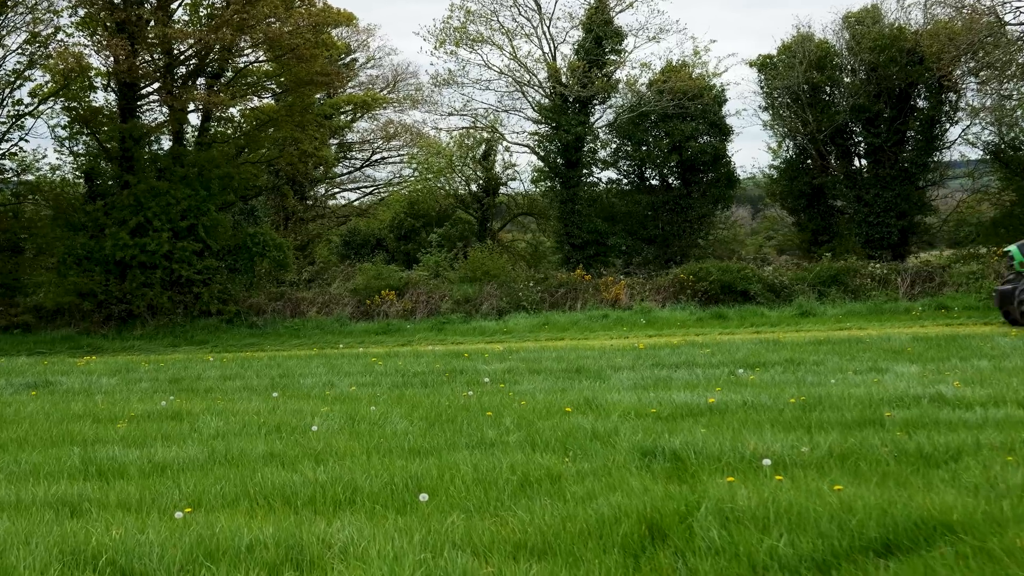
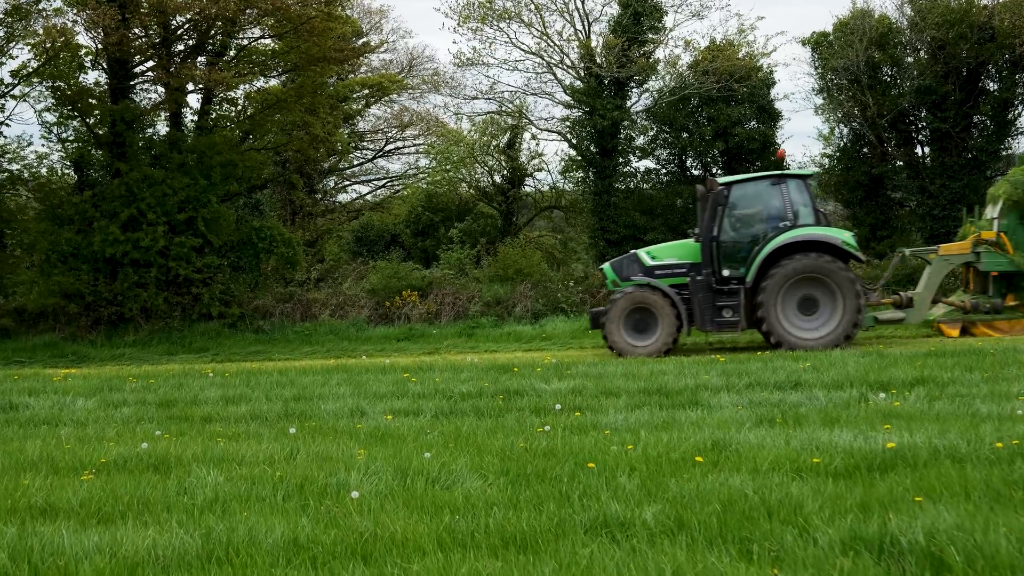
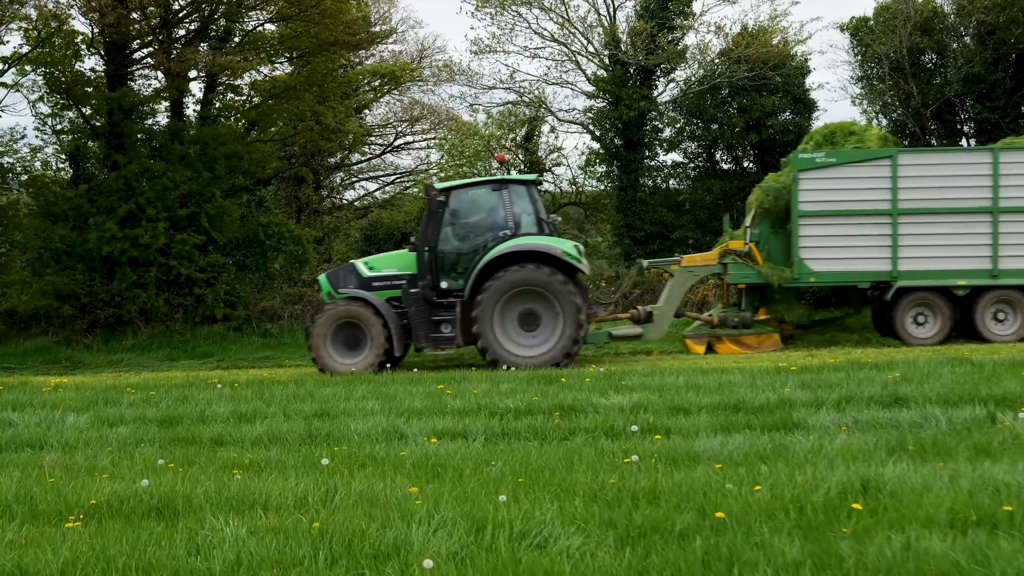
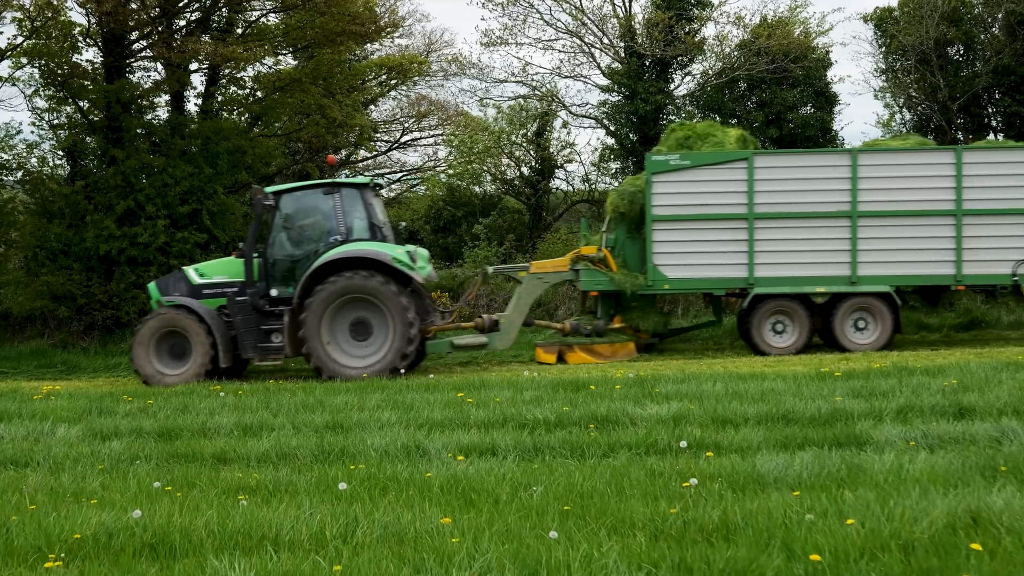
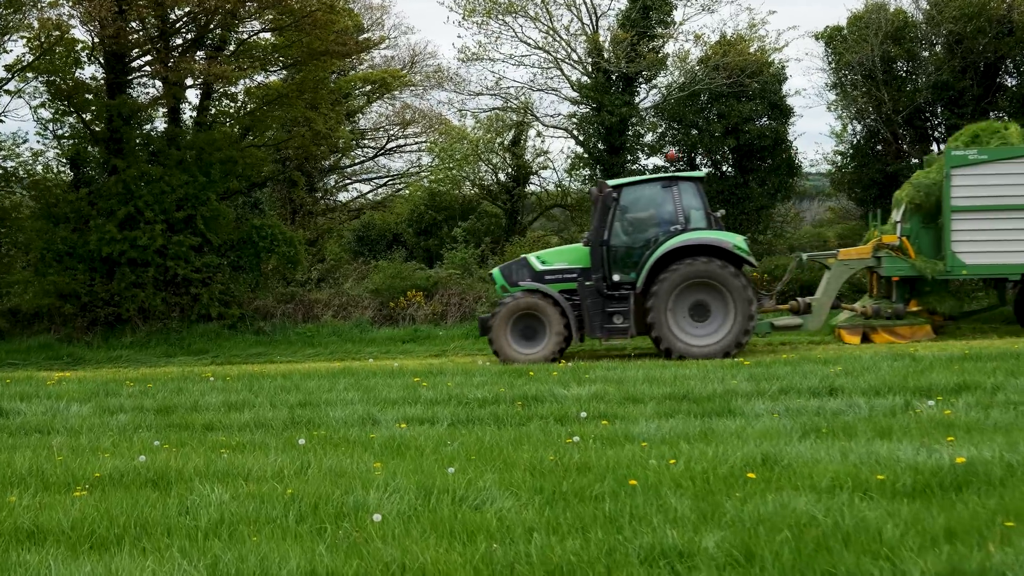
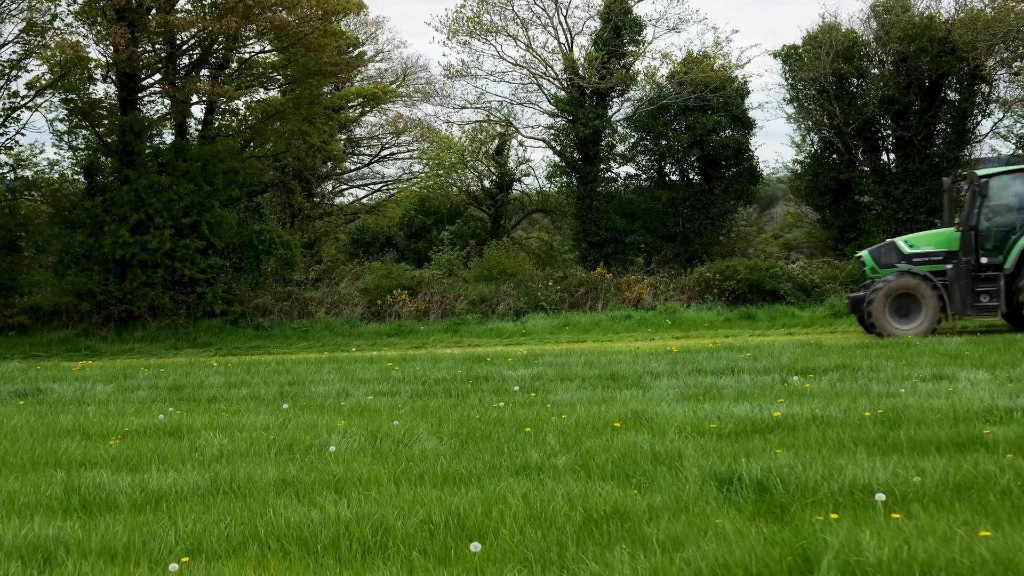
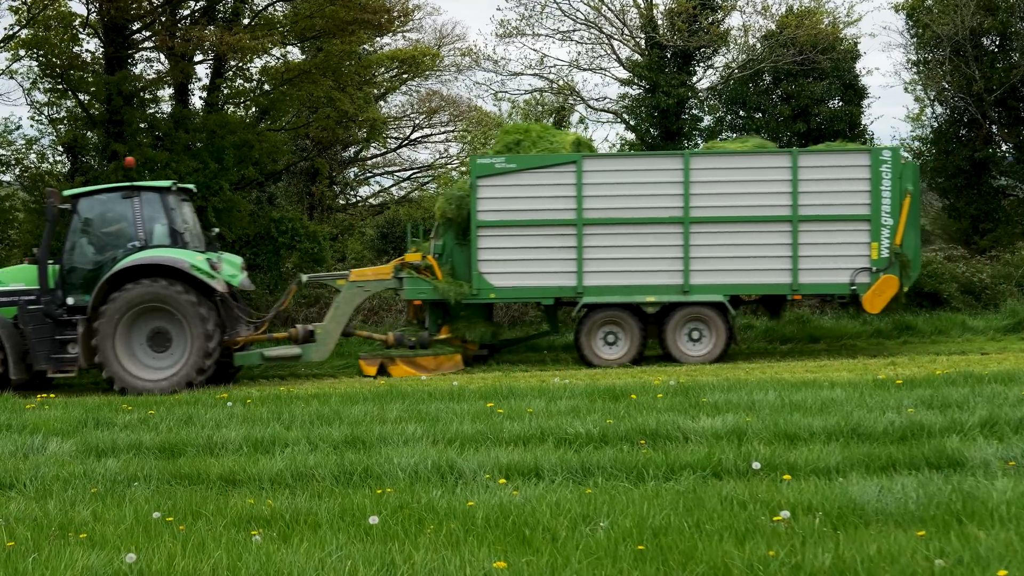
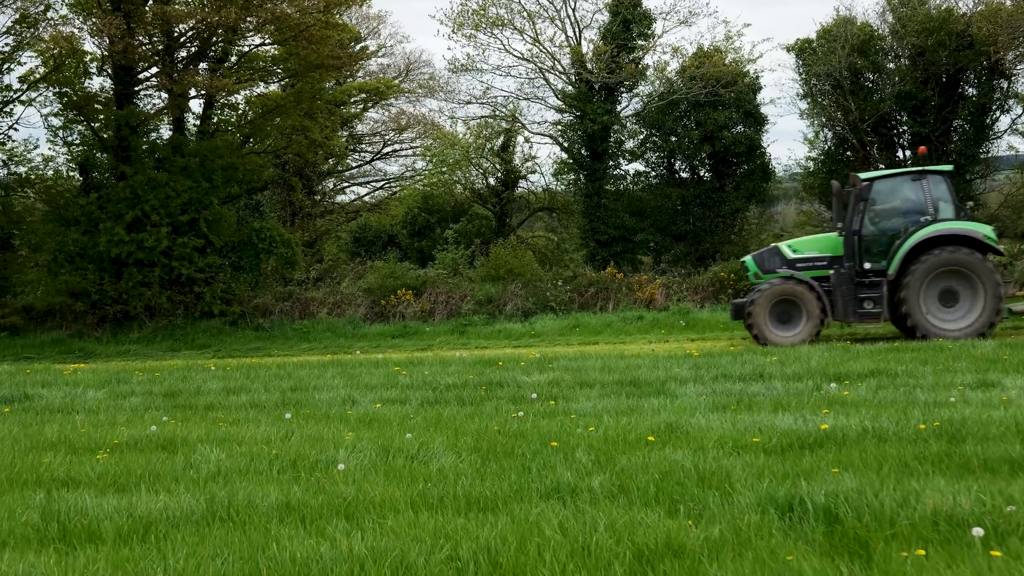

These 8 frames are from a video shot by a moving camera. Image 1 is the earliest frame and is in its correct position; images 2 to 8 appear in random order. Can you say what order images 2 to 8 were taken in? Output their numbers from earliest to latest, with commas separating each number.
6, 8, 2, 5, 3, 4, 7
